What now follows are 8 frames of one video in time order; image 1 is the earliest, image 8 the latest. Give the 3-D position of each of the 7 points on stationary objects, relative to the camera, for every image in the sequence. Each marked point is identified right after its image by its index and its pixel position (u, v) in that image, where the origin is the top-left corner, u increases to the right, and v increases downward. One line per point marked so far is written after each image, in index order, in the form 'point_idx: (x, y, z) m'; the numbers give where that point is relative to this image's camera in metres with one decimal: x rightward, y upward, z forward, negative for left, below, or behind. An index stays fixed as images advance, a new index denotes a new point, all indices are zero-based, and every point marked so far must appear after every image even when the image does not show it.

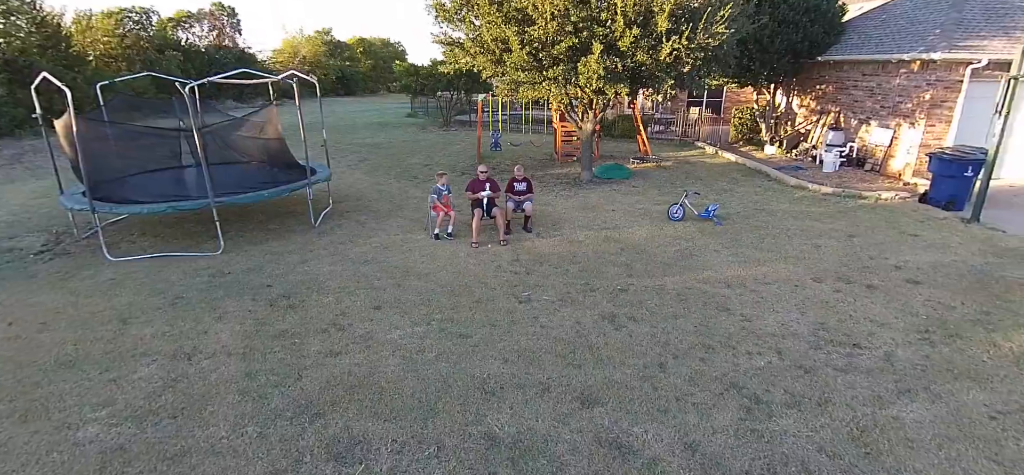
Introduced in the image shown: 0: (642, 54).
0: (+2.2, +3.1, +8.1) m
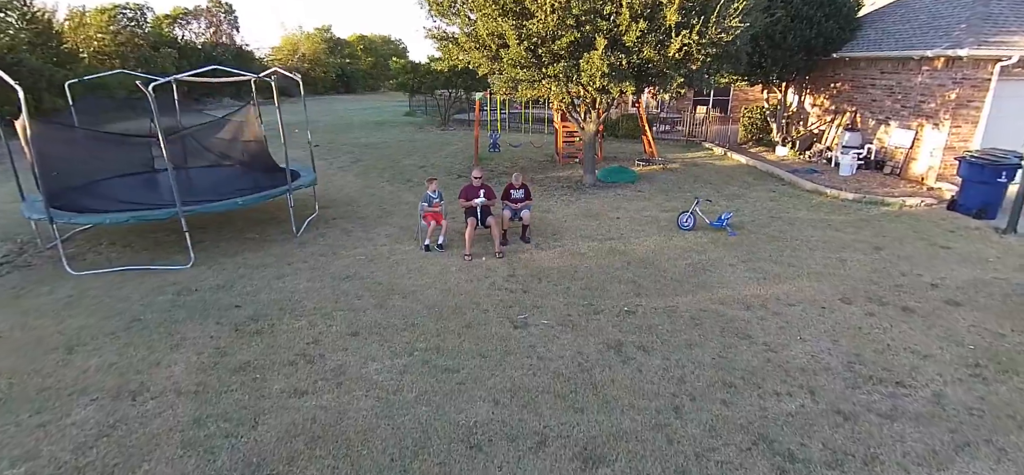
0: (+2.2, +3.0, +7.5) m
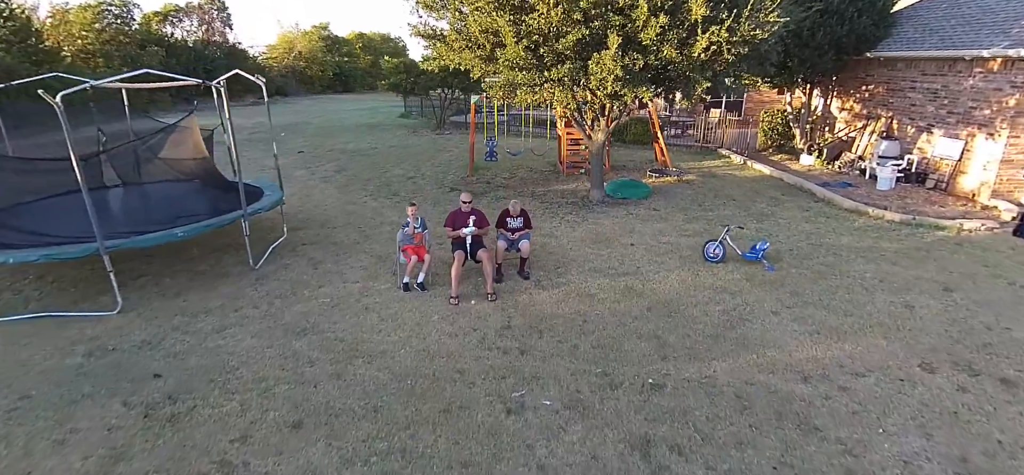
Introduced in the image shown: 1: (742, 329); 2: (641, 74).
0: (+2.1, +2.5, +6.4) m
1: (+2.3, -0.9, +4.8) m
2: (+1.8, +2.3, +6.7) m
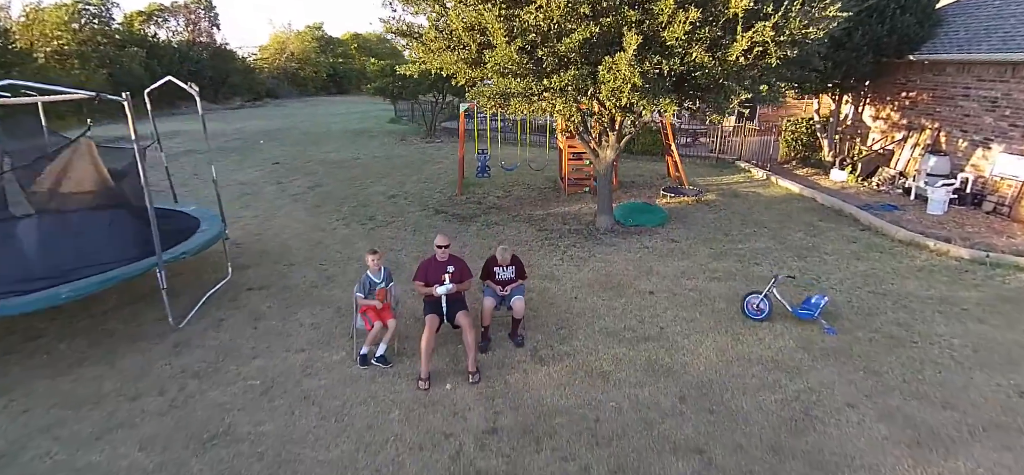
0: (+2.0, +2.0, +5.1) m
1: (+2.2, -1.5, +3.5) m
2: (+1.7, +1.8, +5.4) m
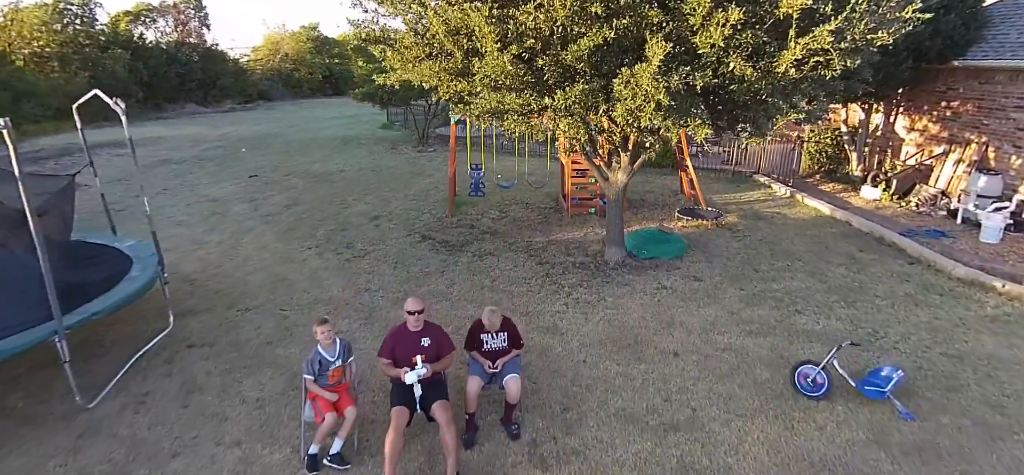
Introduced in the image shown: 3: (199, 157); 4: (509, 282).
0: (+2.0, +1.5, +4.1) m
1: (+2.2, -2.0, +2.5) m
2: (+1.7, +1.3, +4.4) m
3: (-9.5, +2.4, +14.4) m
4: (0.0, -0.6, +6.1) m
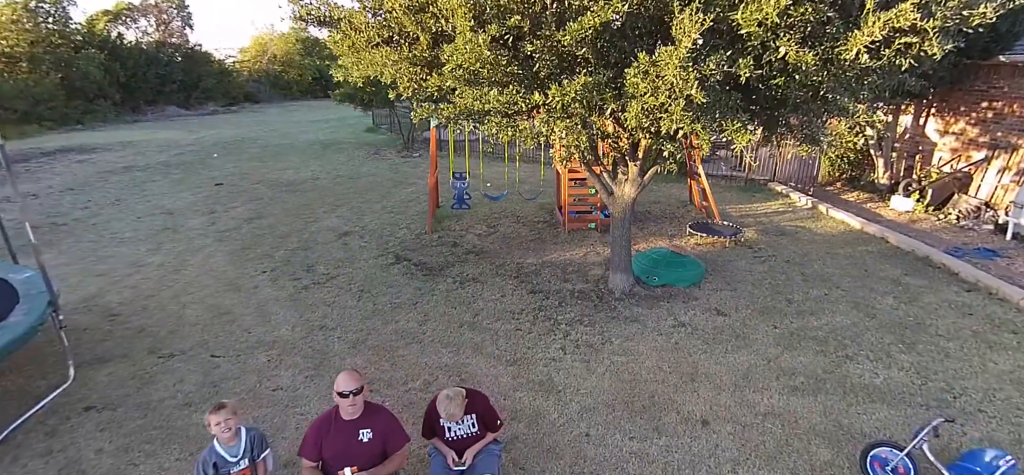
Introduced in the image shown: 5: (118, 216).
0: (+1.8, +1.2, +3.1) m
1: (+2.1, -2.2, +1.5) m
2: (+1.5, +1.0, +3.4) m
3: (-9.7, +2.1, +13.3) m
4: (-0.2, -0.9, +5.1) m
5: (-7.4, +0.4, +8.9) m
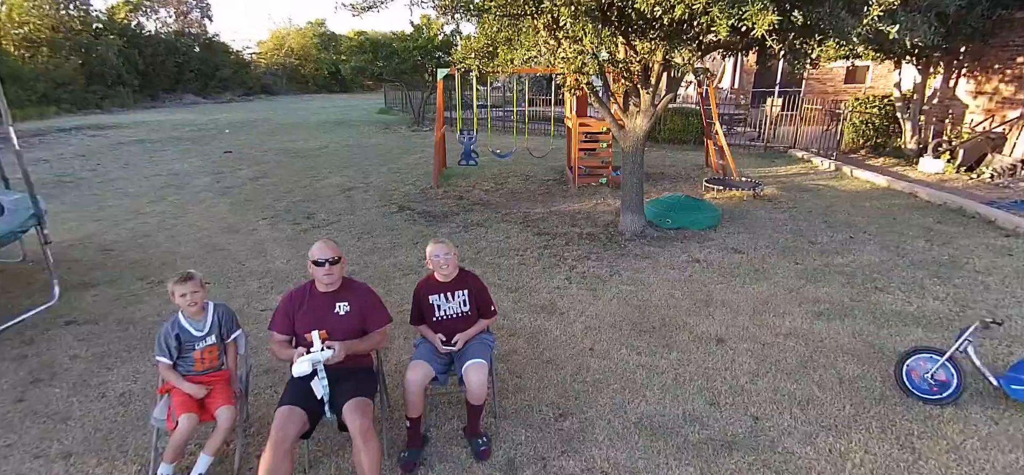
0: (+1.8, +1.9, +2.8) m
1: (+2.0, -1.5, +1.2) m
2: (+1.5, +1.7, +3.1) m
3: (-9.4, +2.8, +13.3) m
4: (-0.2, -0.2, +4.8) m
5: (-7.2, +1.1, +8.8) m
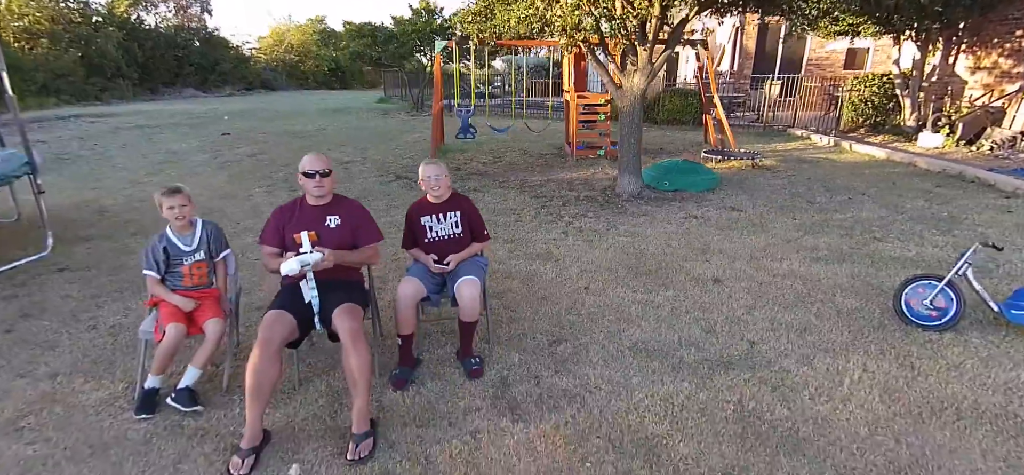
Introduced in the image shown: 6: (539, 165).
0: (+1.8, +2.3, +2.7) m
1: (+1.9, -1.1, +1.2) m
2: (+1.5, +2.1, +3.1) m
3: (-9.4, +3.2, +13.3) m
4: (-0.2, +0.2, +4.8) m
5: (-7.3, +1.5, +8.8) m
6: (+0.4, +1.1, +6.9) m
